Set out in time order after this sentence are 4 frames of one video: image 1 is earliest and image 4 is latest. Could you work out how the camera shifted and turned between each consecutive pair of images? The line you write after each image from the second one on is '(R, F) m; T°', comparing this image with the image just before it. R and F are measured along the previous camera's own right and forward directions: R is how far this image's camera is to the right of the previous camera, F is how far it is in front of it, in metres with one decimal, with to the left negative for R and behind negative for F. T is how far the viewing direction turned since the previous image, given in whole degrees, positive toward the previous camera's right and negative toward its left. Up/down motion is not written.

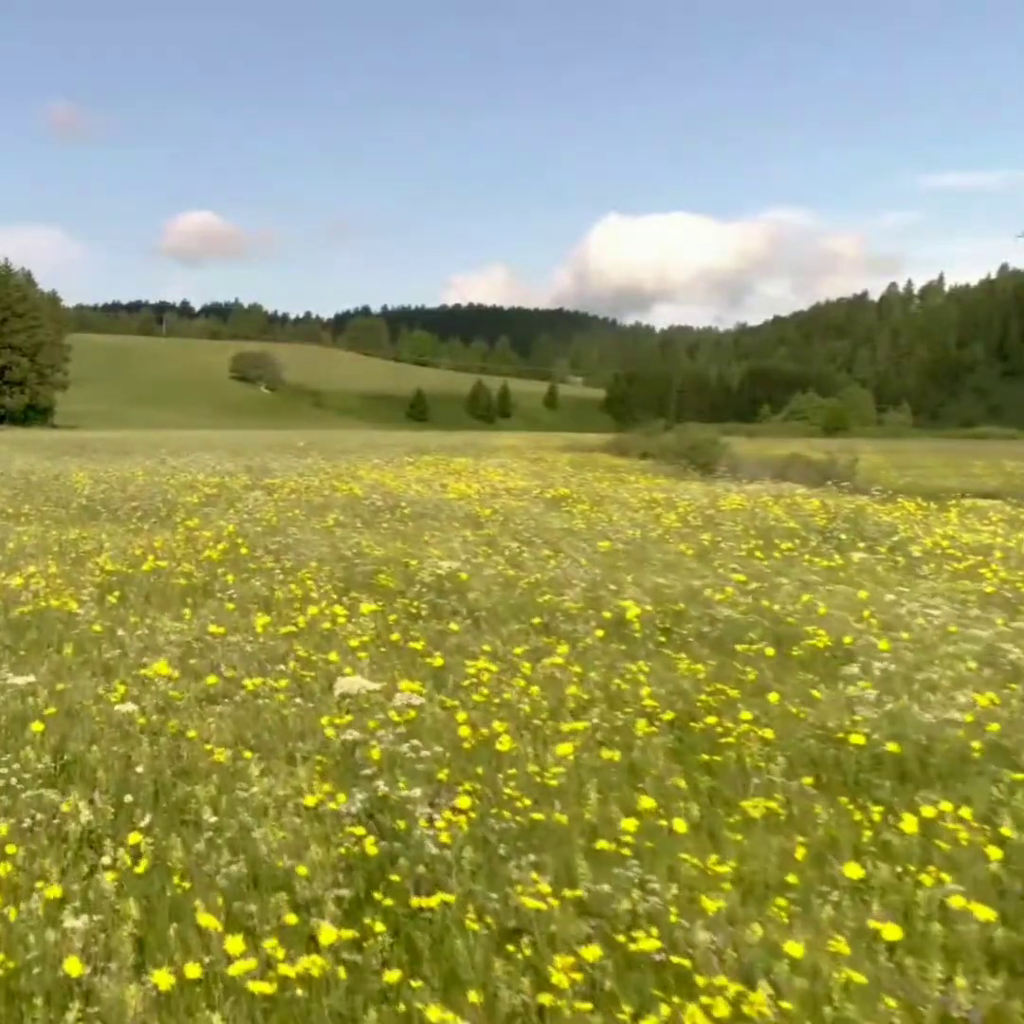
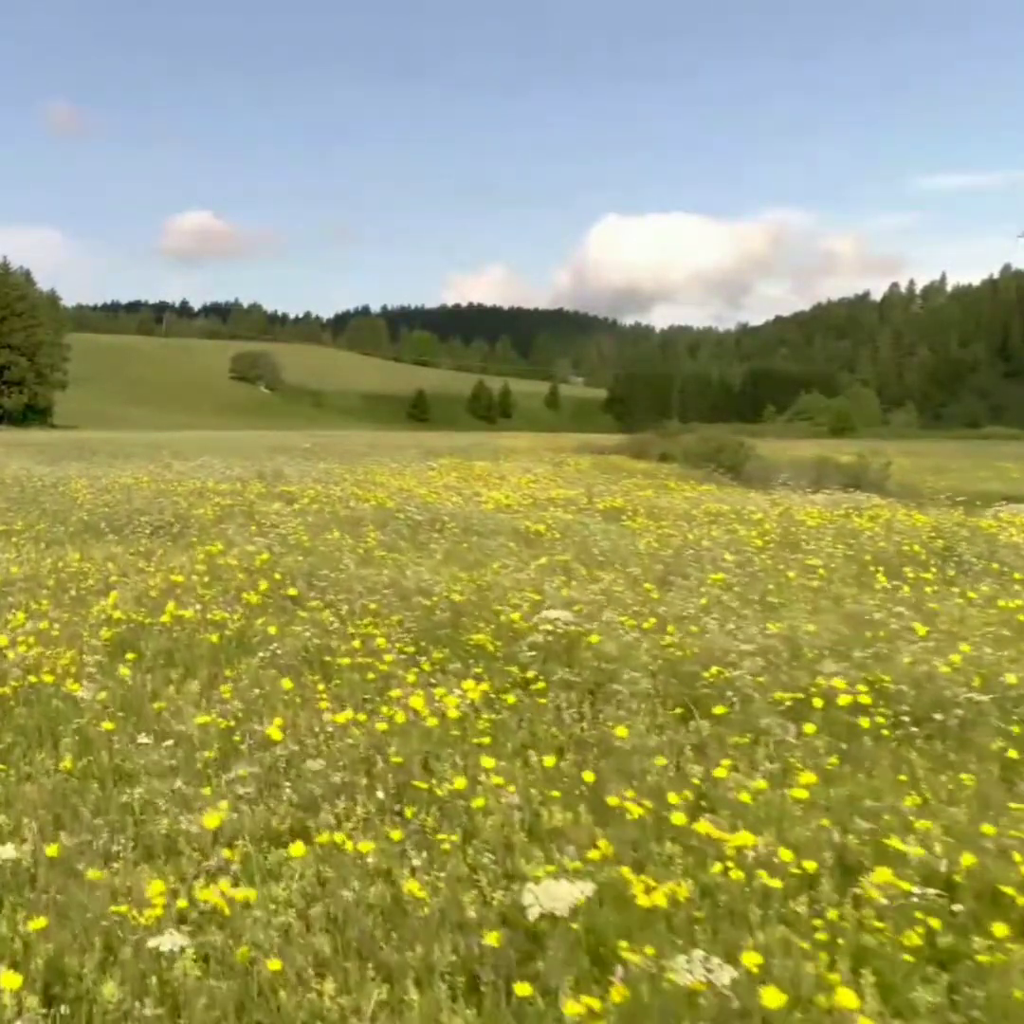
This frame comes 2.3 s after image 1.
(-1.0, +2.6) m; 0°
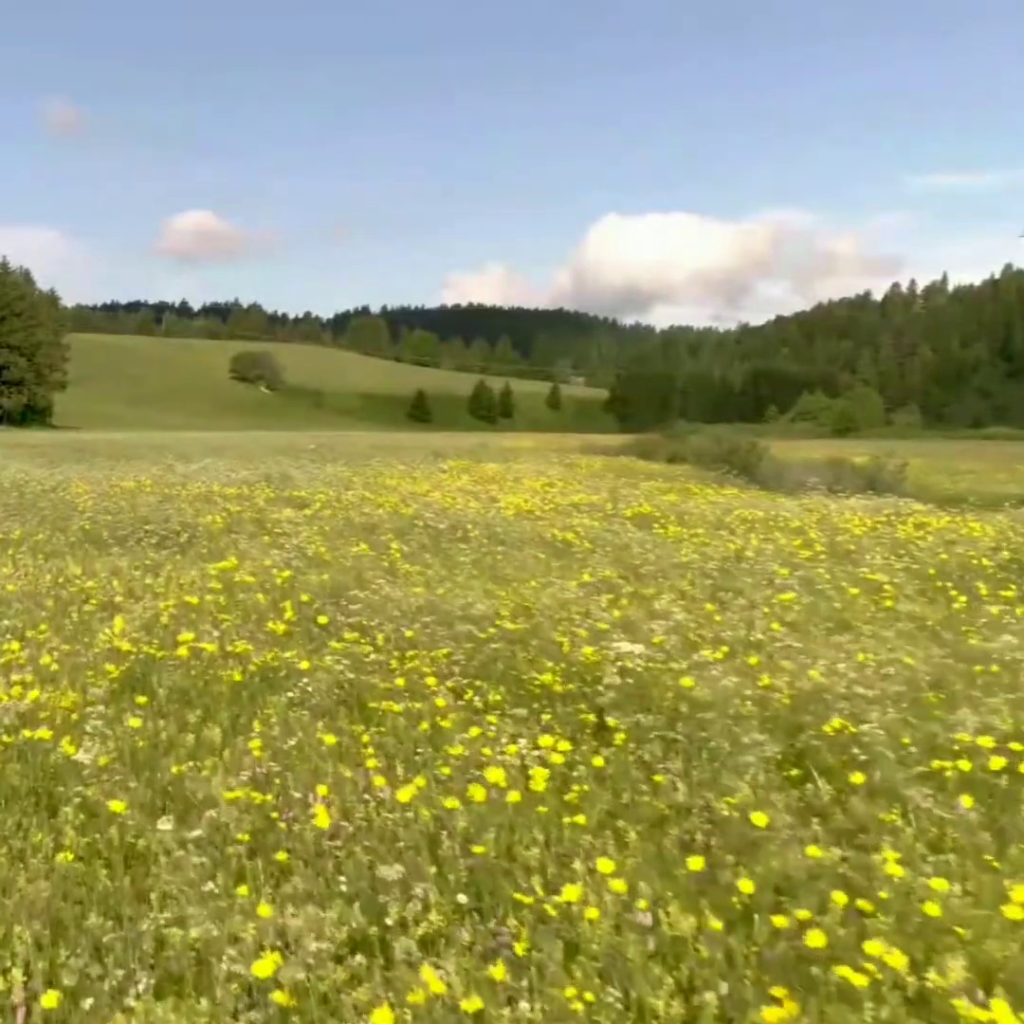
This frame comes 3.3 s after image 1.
(-0.4, +1.2) m; 0°
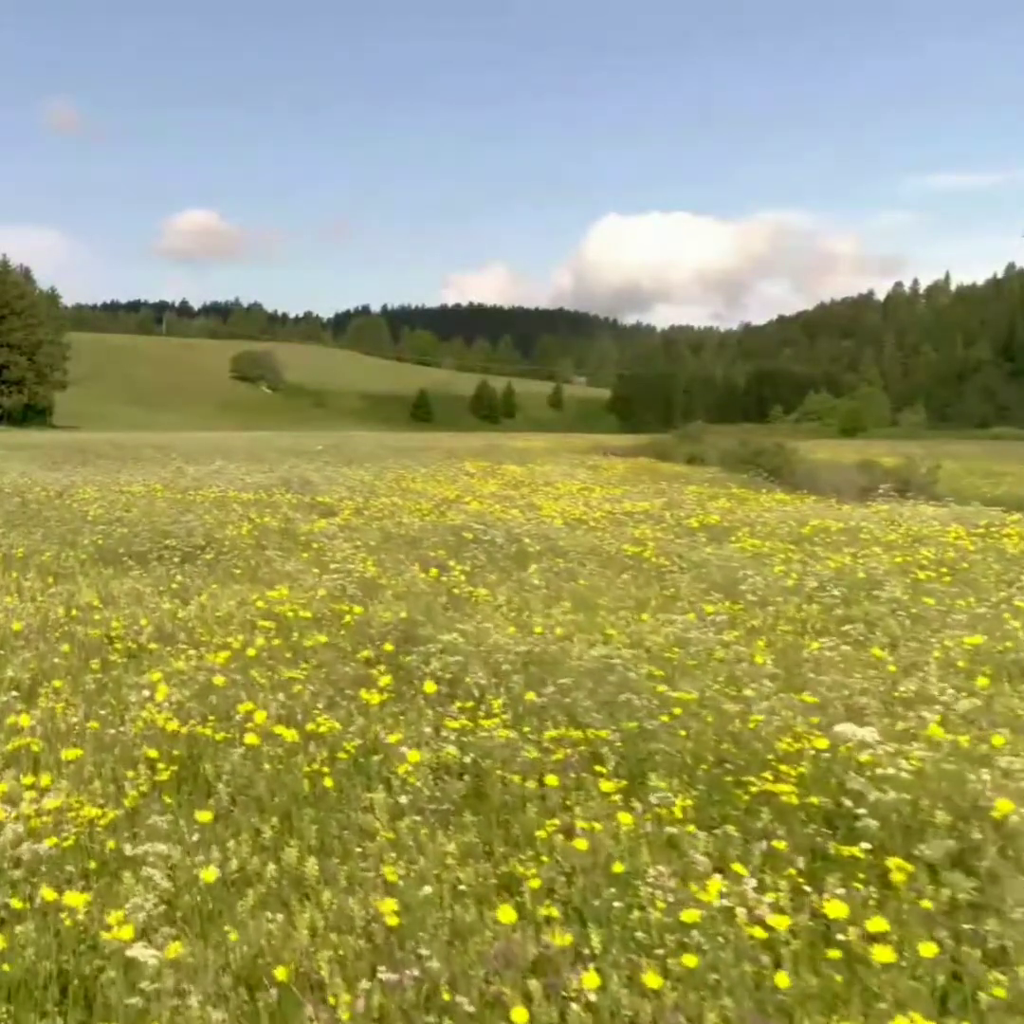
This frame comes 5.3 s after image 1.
(-0.9, +2.1) m; 0°
